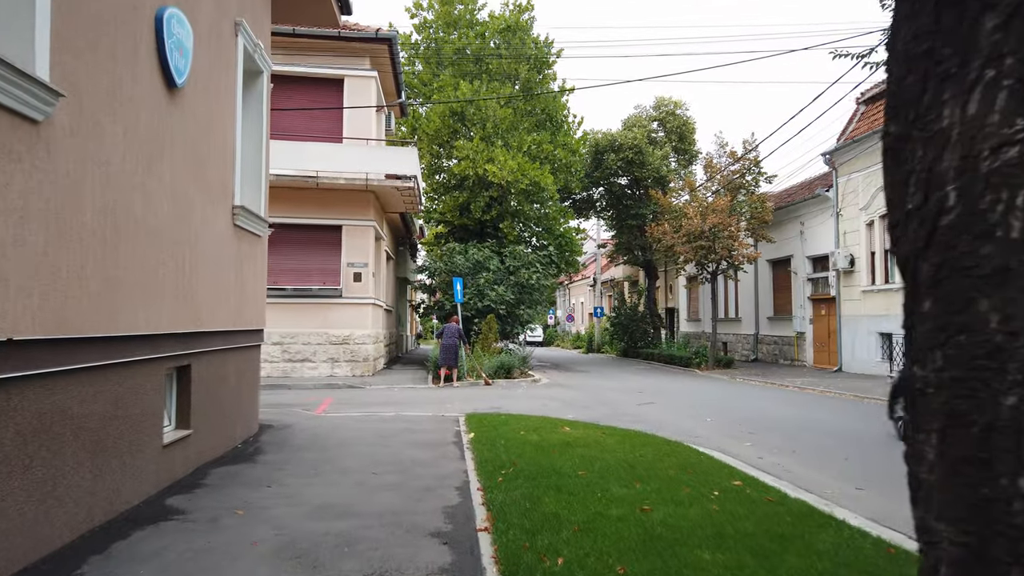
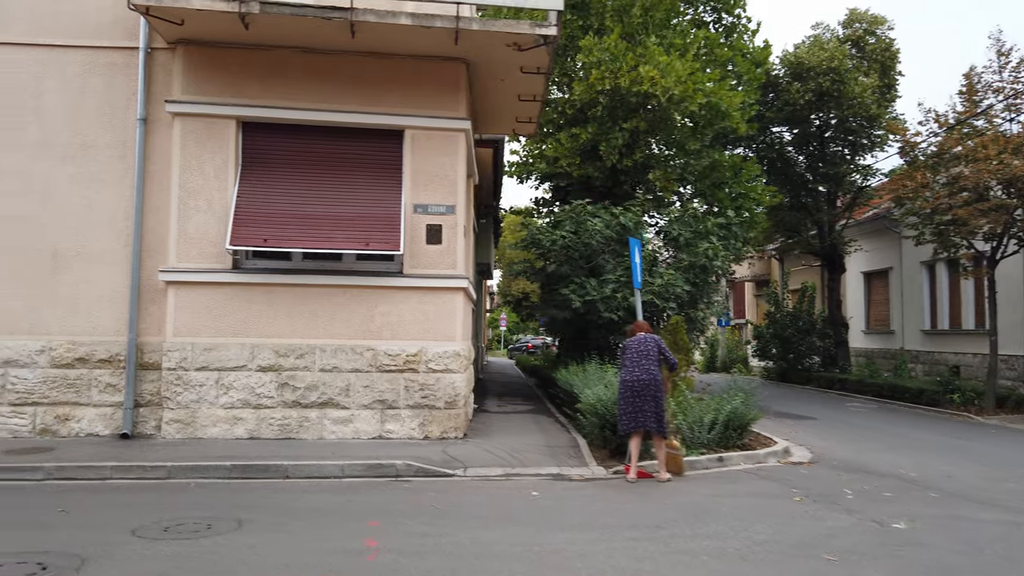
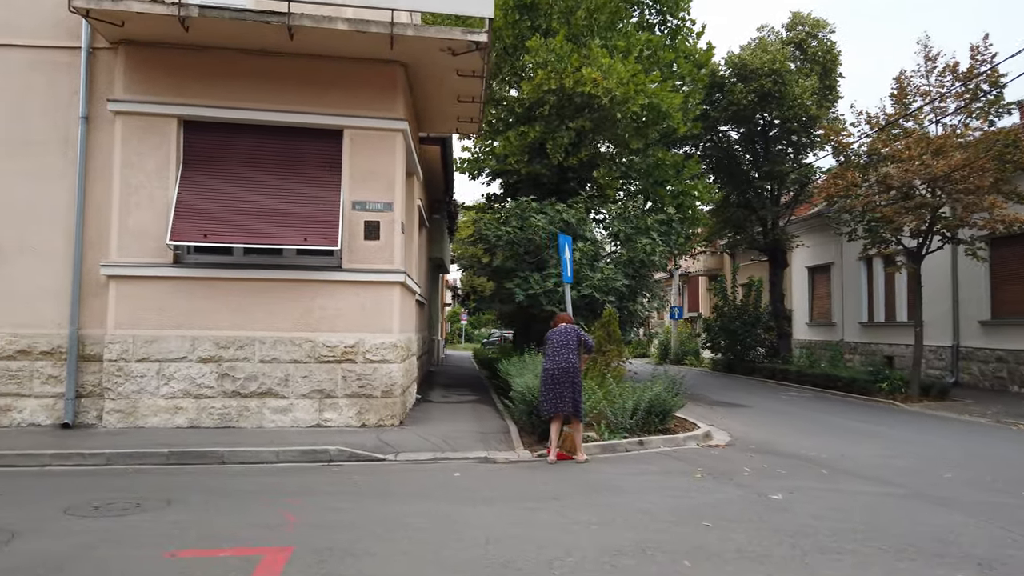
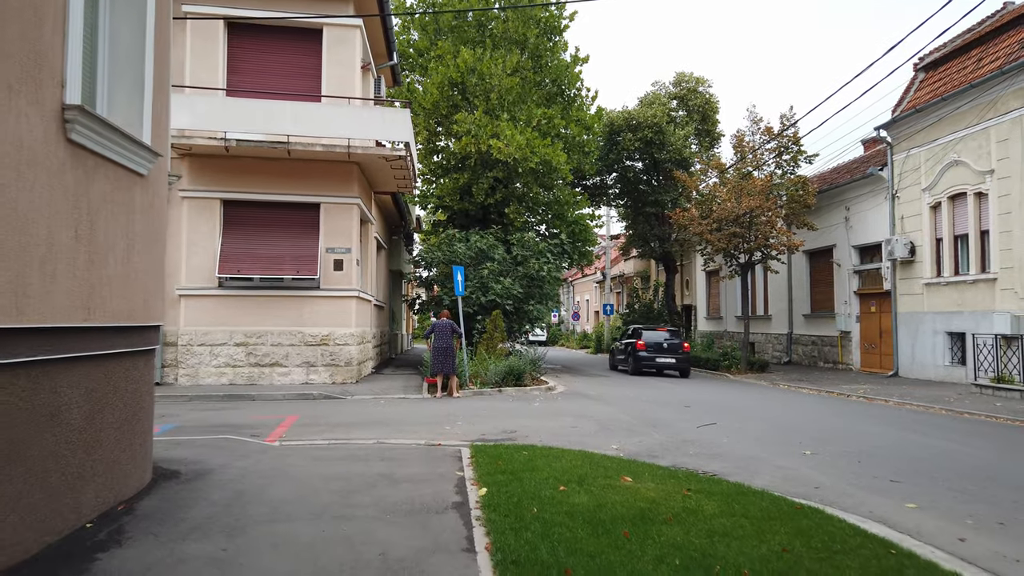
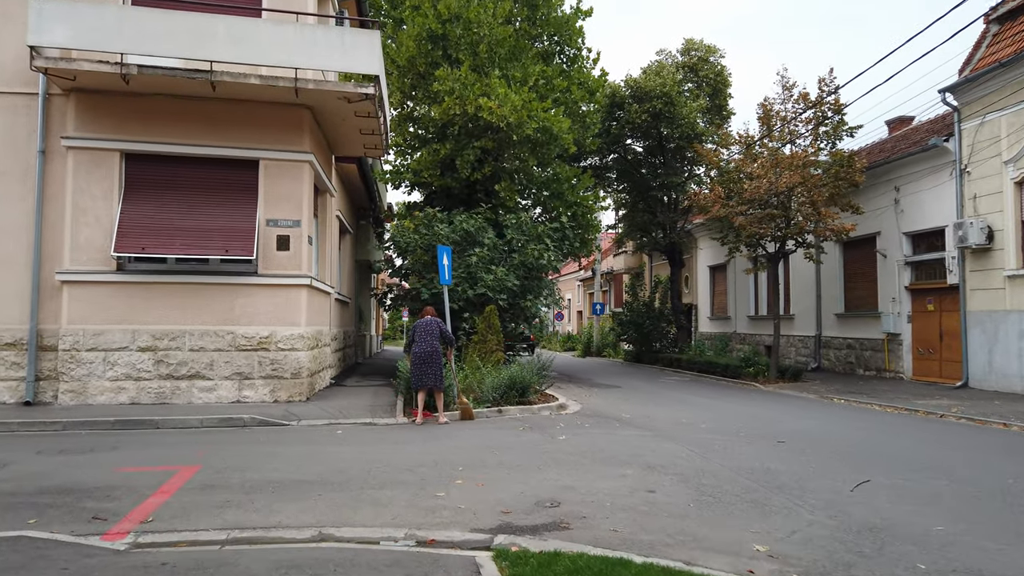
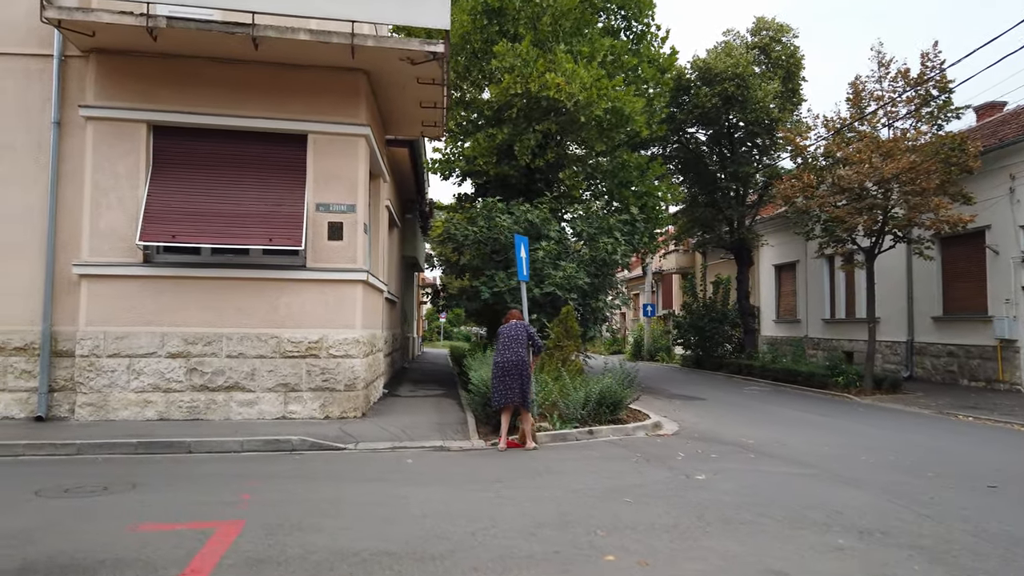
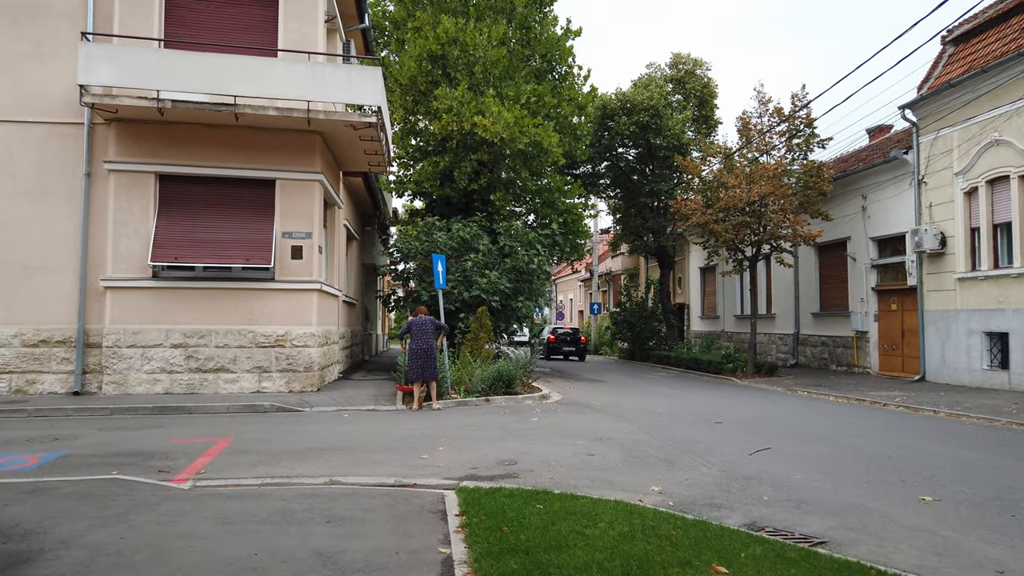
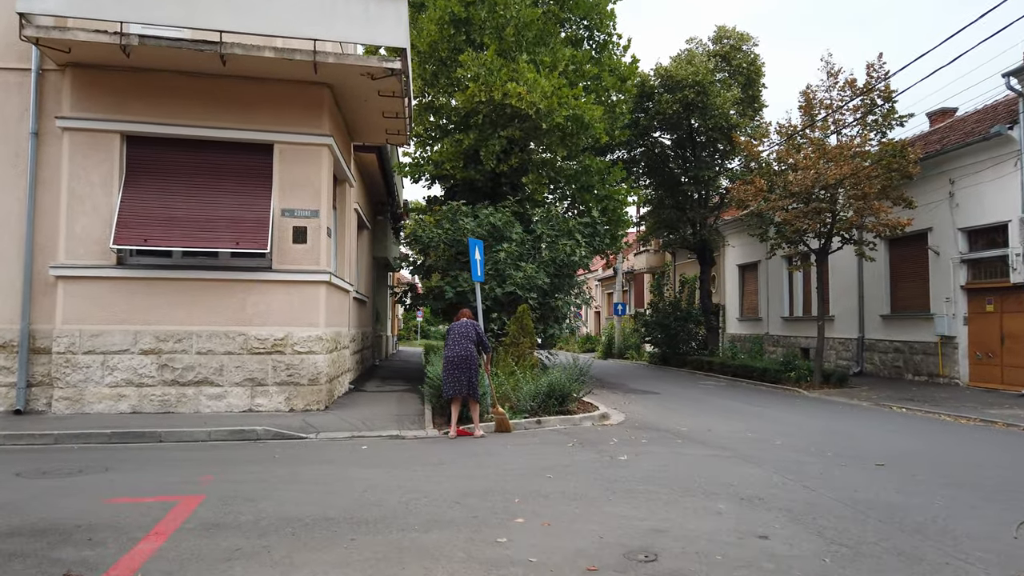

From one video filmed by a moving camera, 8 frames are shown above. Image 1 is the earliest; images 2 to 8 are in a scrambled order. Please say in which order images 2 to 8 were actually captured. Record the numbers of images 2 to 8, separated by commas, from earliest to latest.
4, 7, 5, 8, 6, 3, 2
